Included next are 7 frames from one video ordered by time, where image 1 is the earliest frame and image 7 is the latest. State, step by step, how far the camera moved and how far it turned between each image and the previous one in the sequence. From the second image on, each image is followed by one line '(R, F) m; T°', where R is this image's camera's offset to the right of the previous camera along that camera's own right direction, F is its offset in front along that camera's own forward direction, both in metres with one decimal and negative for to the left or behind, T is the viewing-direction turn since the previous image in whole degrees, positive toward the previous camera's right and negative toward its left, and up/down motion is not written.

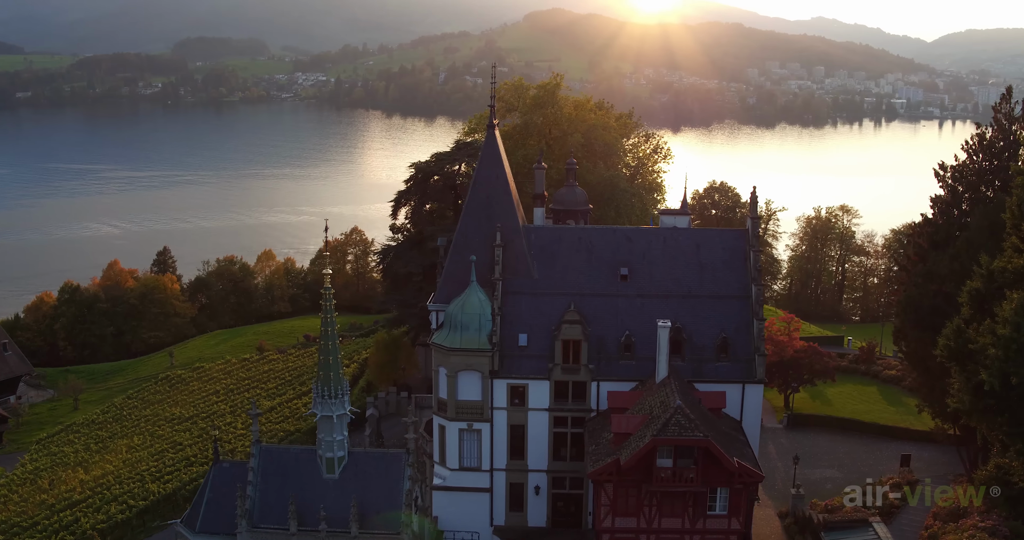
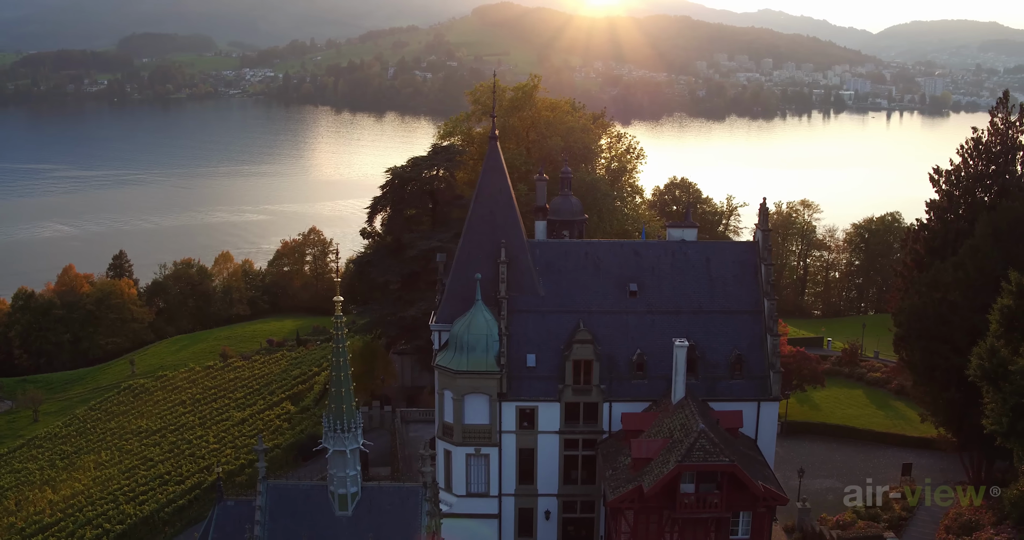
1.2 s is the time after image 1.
(-1.1, +0.8) m; +3°
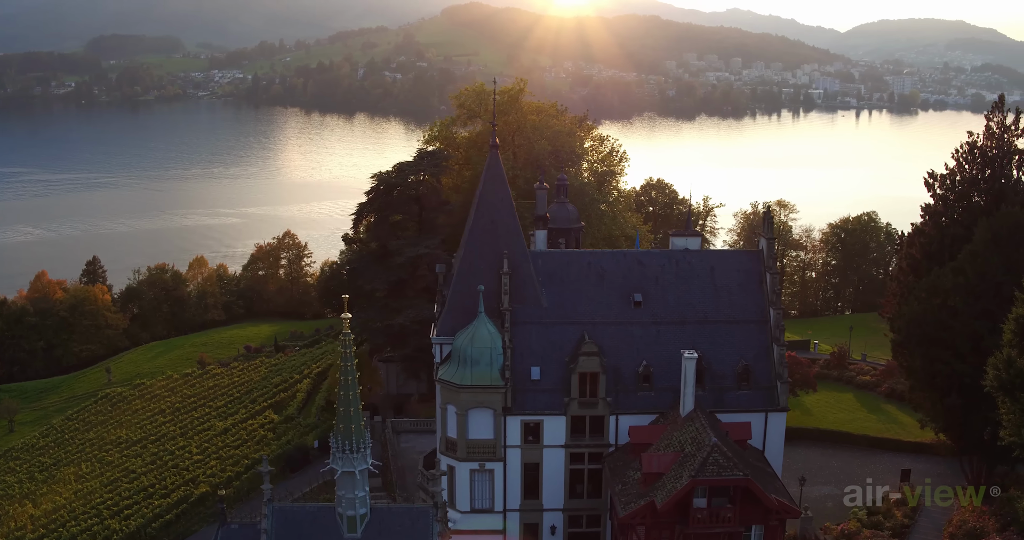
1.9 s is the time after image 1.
(-0.6, +0.4) m; +2°
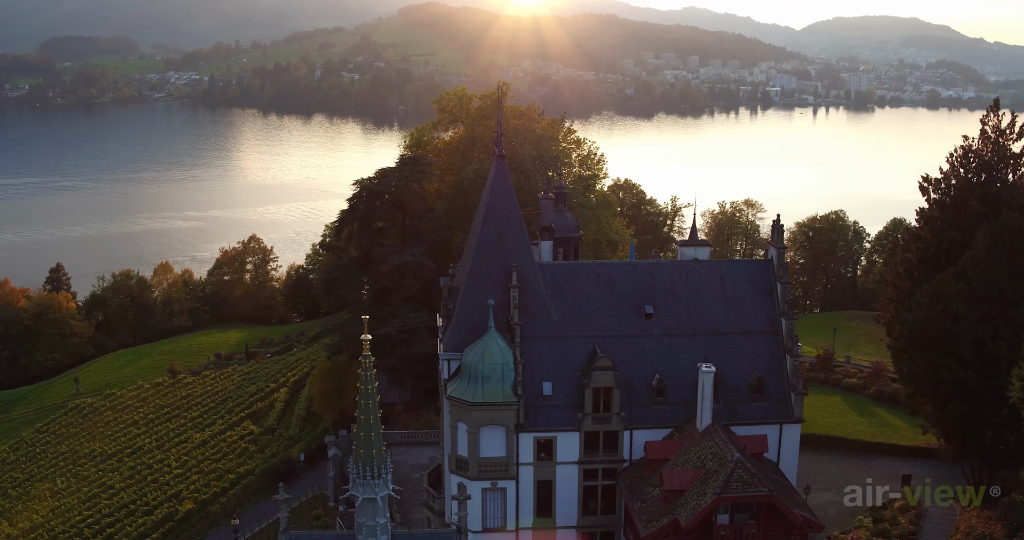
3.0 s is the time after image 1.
(-1.0, +0.5) m; +2°
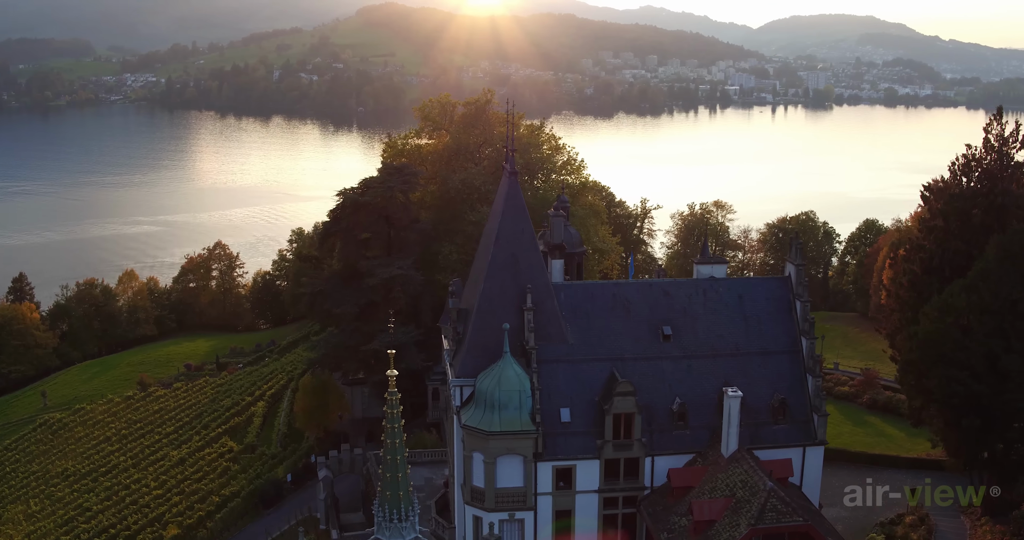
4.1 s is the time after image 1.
(-1.0, +0.8) m; +2°
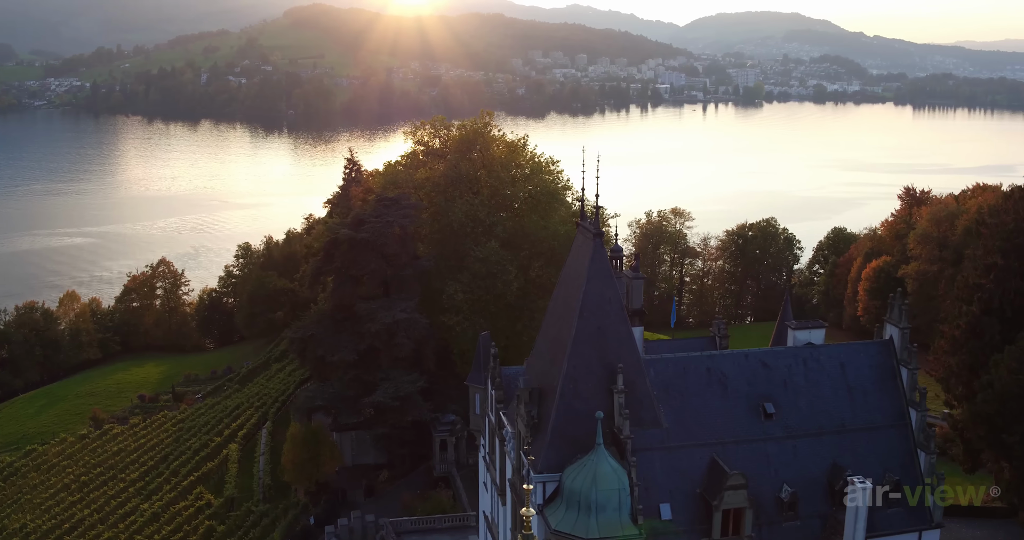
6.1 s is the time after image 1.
(-2.7, +2.4) m; +4°
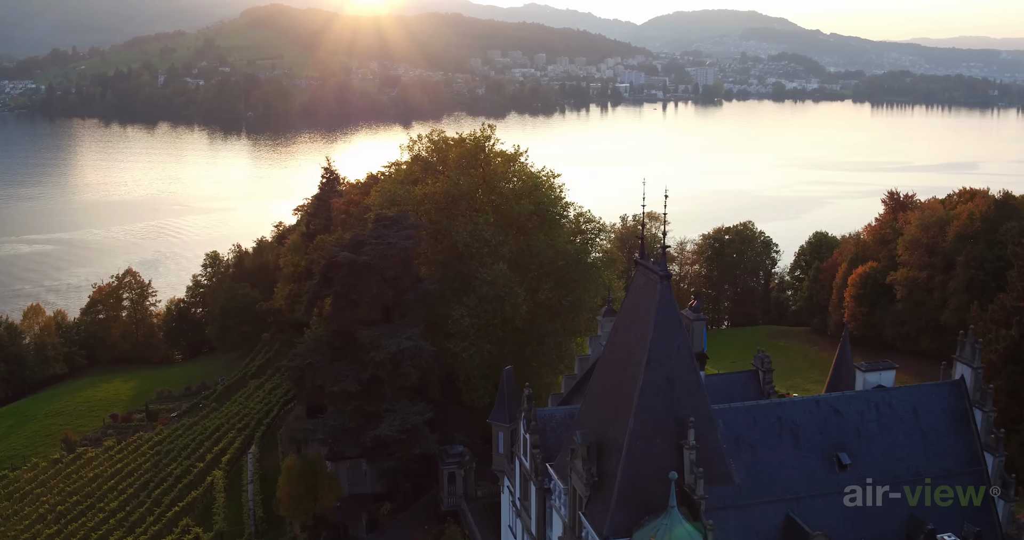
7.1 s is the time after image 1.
(-1.6, +1.3) m; +2°
